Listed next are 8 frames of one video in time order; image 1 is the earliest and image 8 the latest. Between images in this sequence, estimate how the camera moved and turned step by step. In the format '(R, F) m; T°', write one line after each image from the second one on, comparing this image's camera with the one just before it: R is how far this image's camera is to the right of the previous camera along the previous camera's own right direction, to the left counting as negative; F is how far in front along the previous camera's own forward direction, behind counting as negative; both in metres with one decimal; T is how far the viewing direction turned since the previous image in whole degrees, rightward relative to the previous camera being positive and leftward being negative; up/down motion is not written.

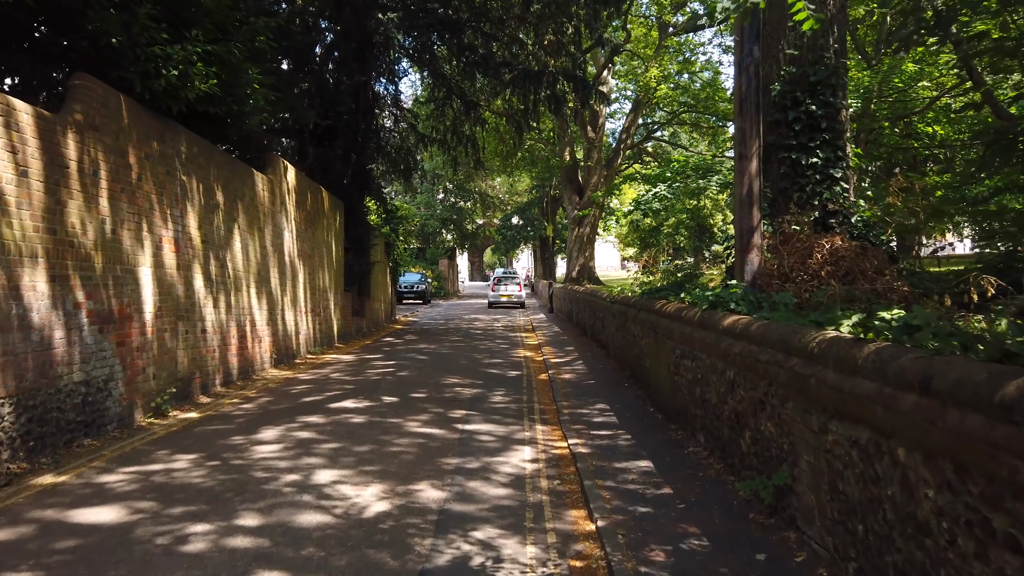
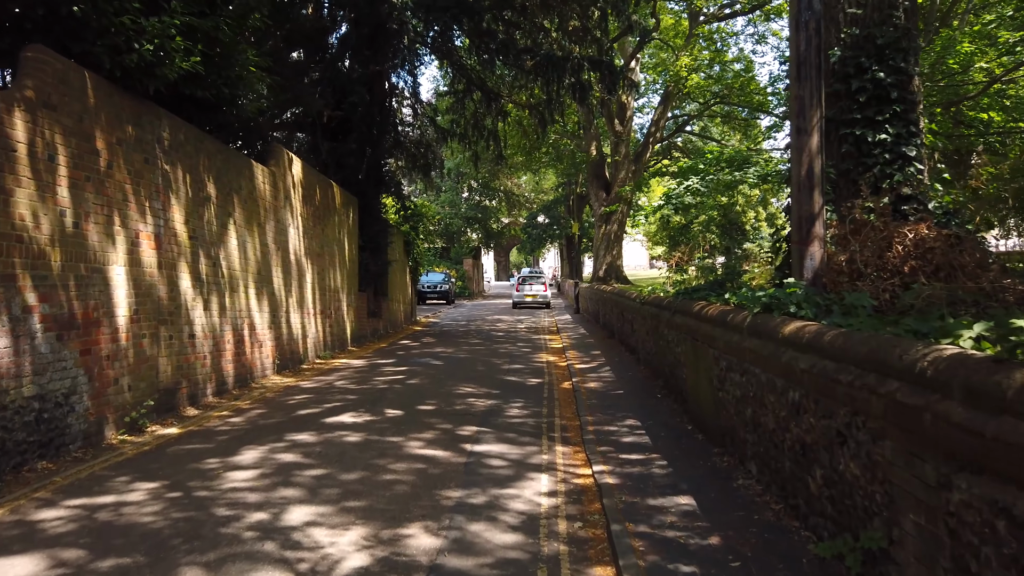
(+0.1, +1.0) m; -2°
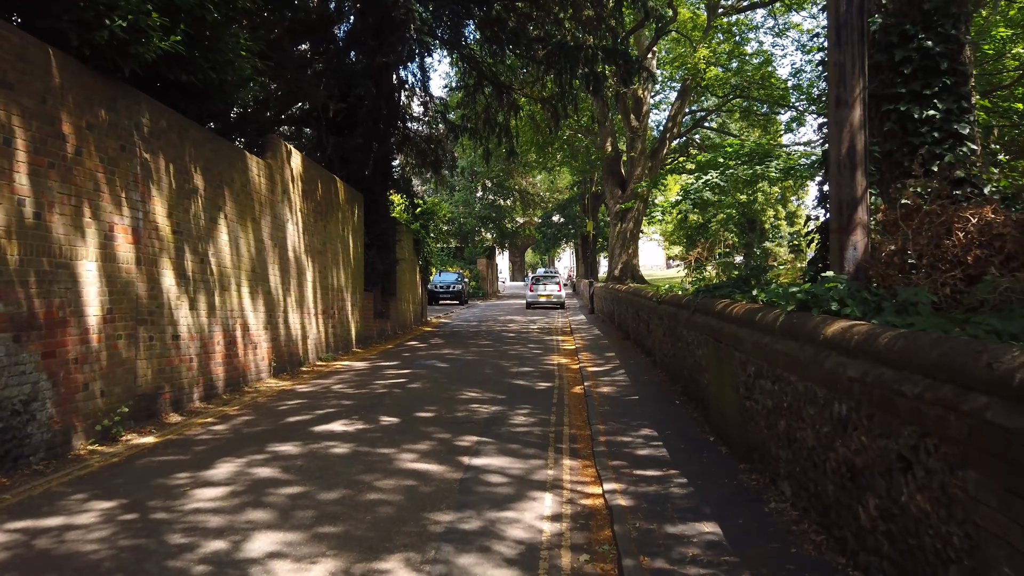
(+0.1, +0.6) m; -1°
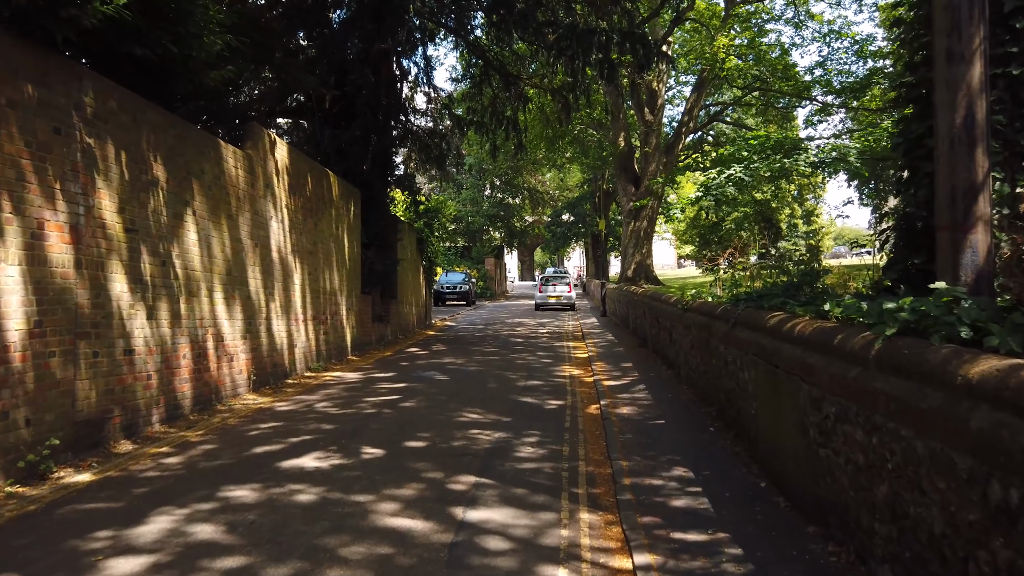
(0.0, +1.2) m; -1°
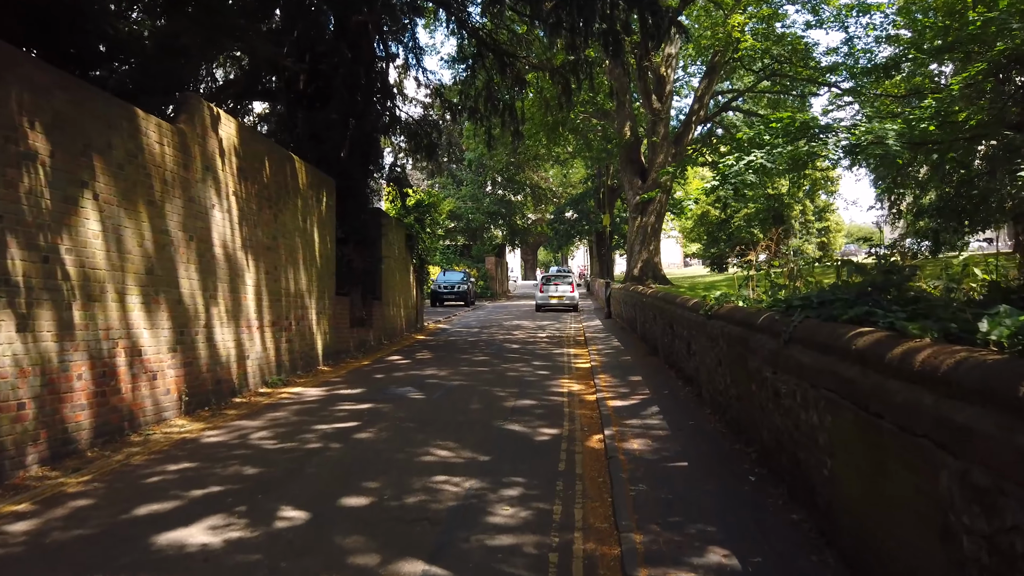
(+0.2, +1.7) m; 0°
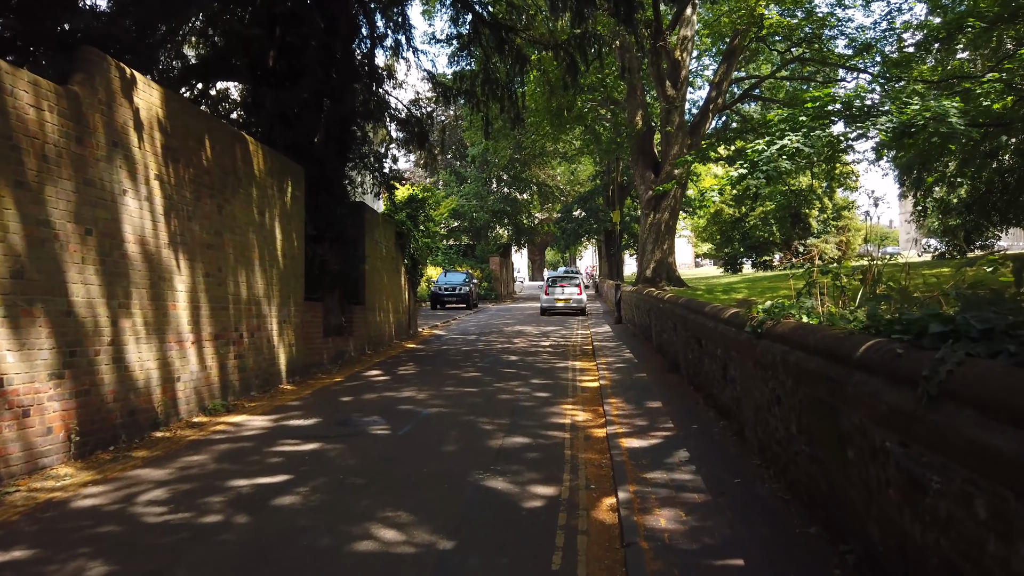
(+0.2, +1.9) m; -1°
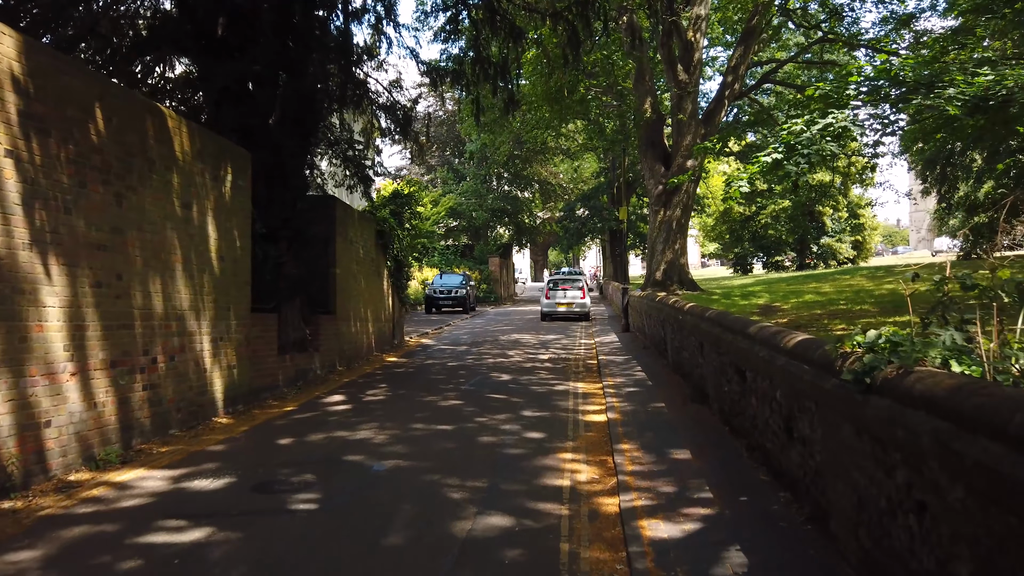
(+0.2, +2.0) m; 0°
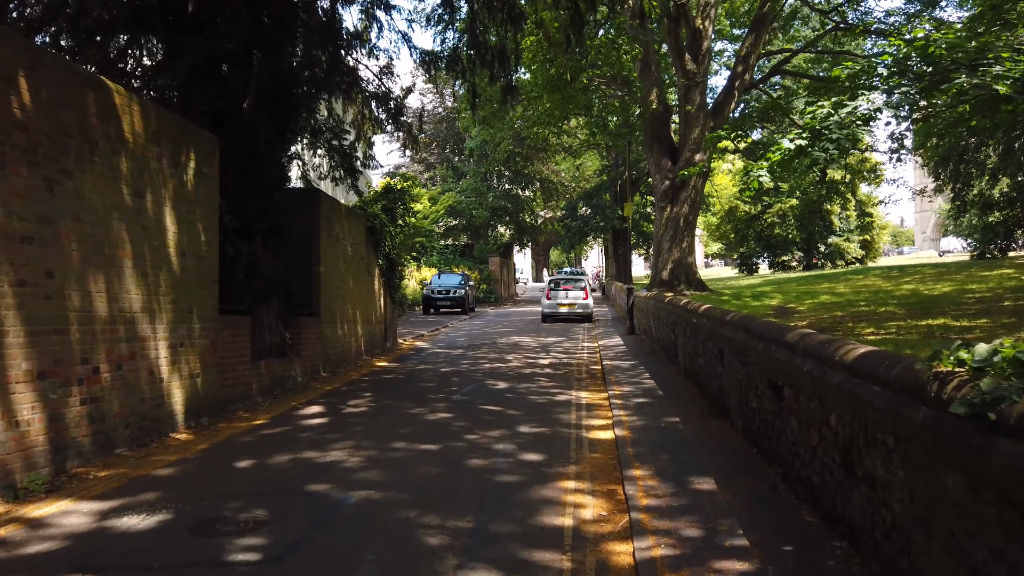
(+0.1, +1.0) m; 0°
